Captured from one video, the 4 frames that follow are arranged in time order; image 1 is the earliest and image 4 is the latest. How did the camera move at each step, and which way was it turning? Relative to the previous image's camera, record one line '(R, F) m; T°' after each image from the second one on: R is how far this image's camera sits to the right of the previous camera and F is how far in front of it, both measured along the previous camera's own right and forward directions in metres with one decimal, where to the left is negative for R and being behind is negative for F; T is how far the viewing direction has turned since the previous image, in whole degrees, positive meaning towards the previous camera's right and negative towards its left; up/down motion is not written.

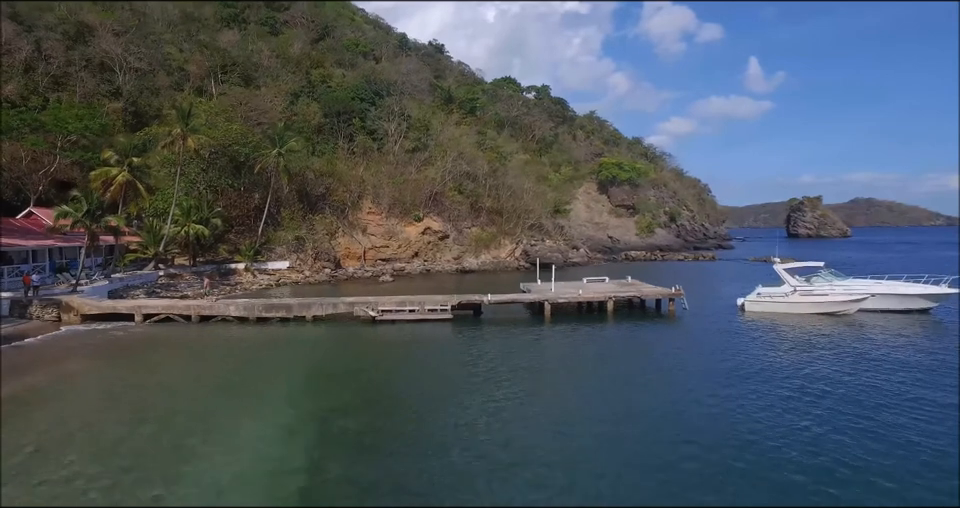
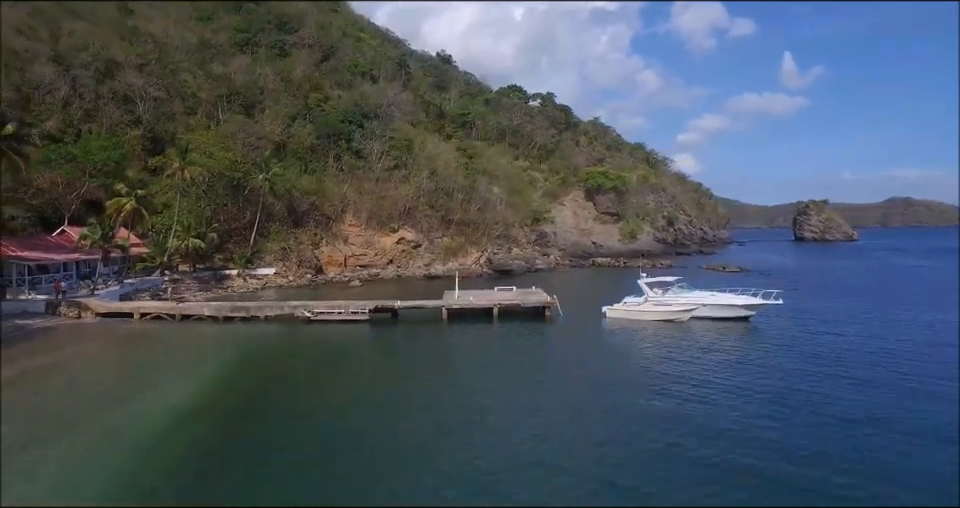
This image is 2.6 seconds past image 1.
(+2.9, -3.6) m; -2°
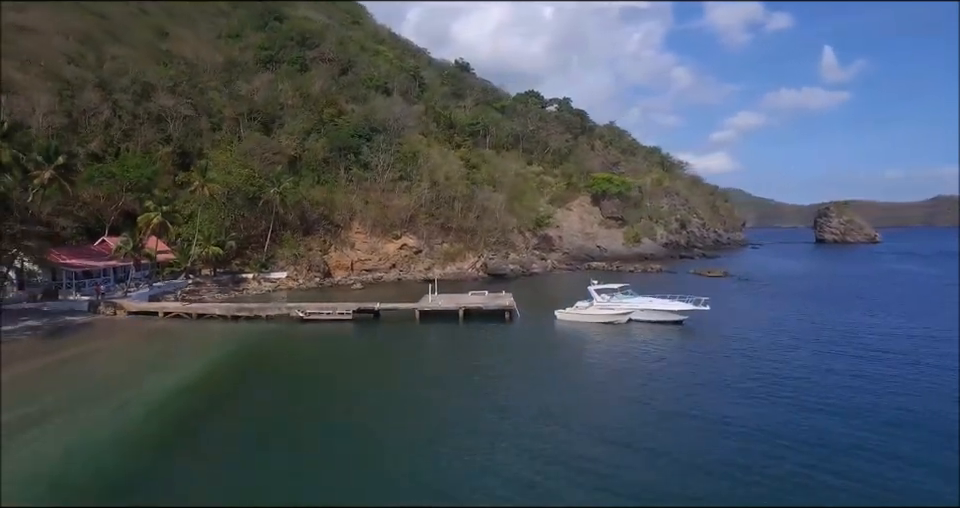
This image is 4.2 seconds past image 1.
(+1.9, -2.6) m; -3°
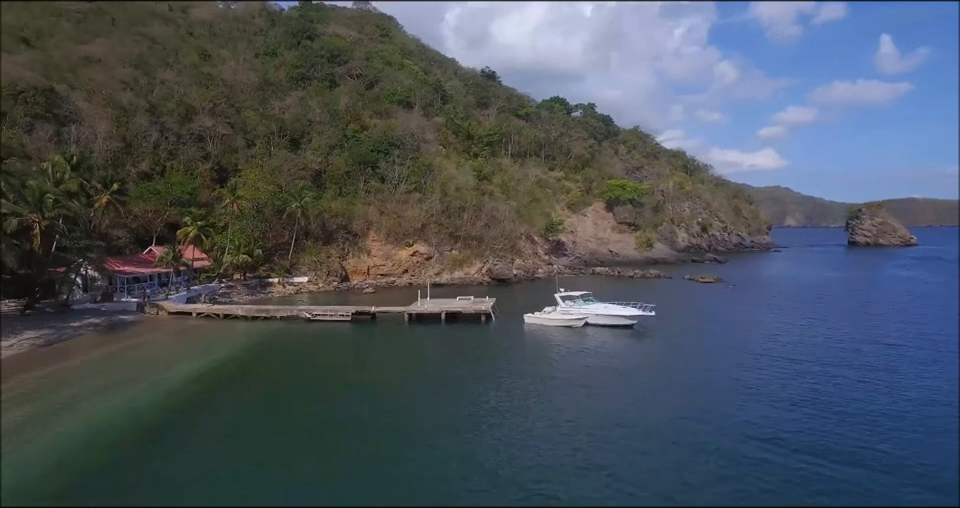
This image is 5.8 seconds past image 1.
(+2.1, -3.0) m; -4°
